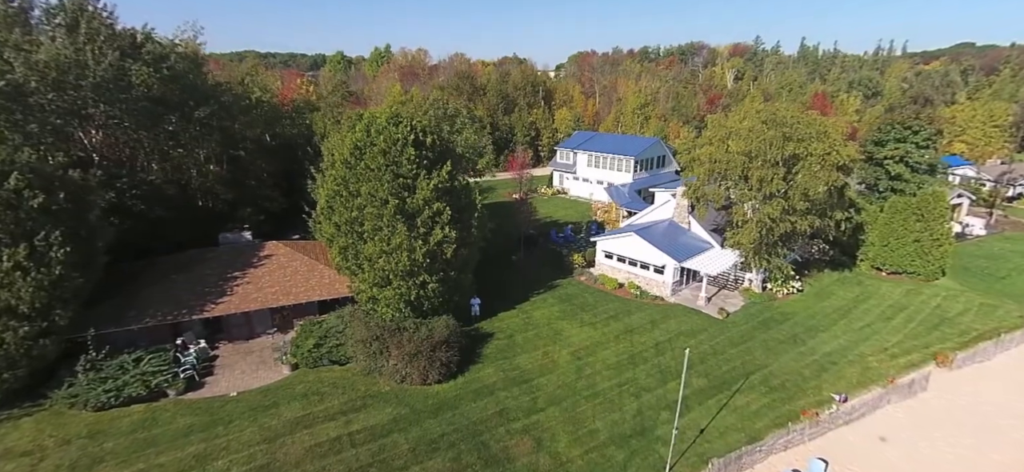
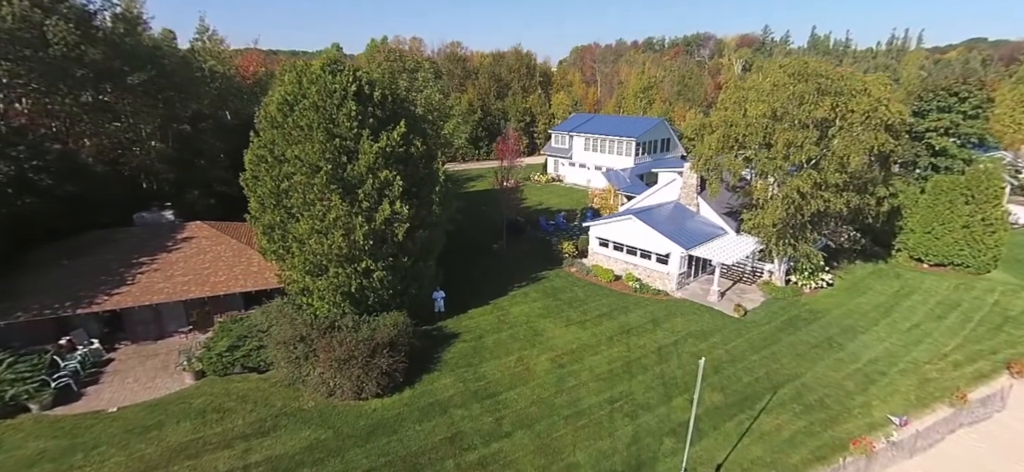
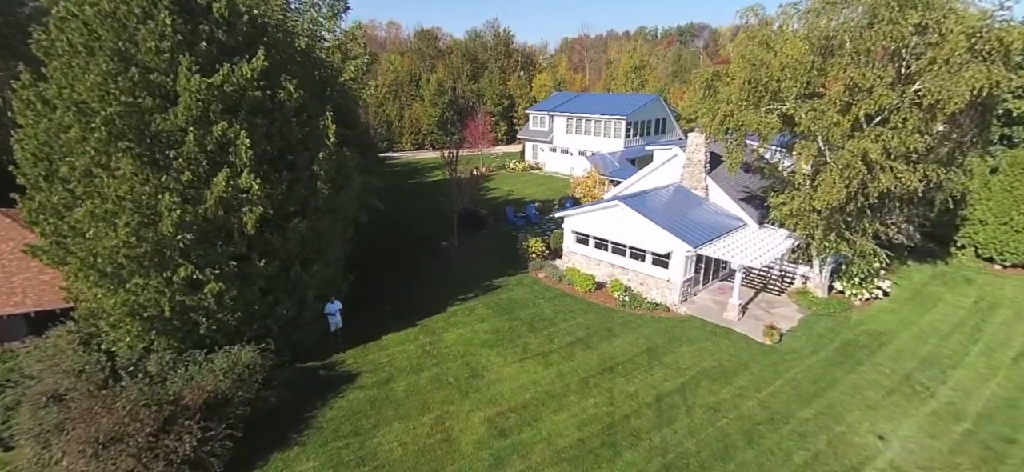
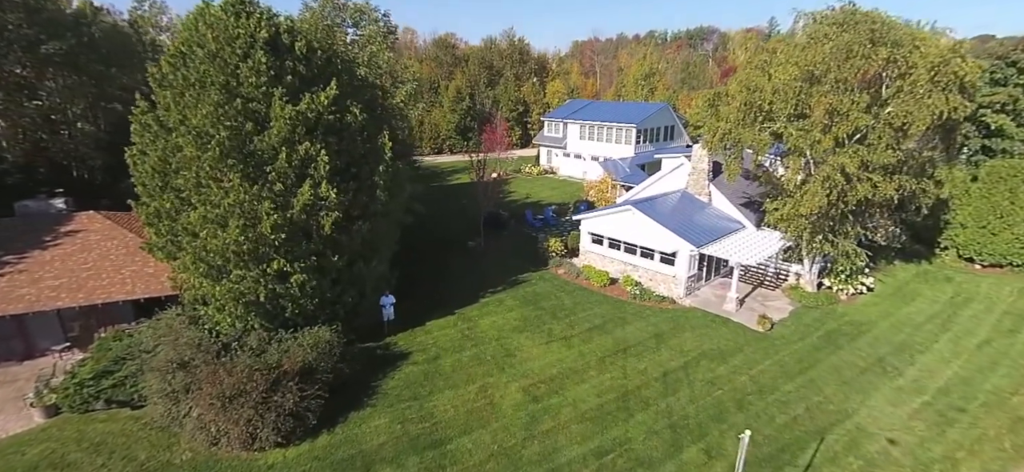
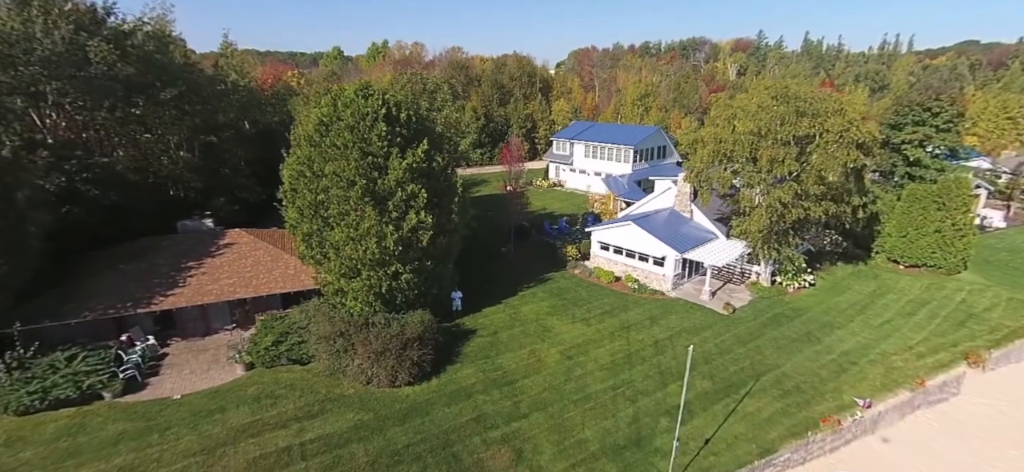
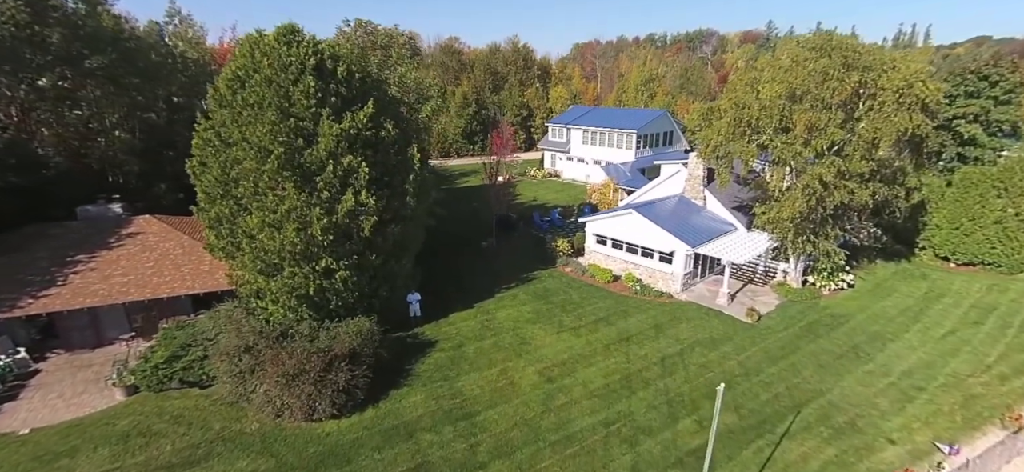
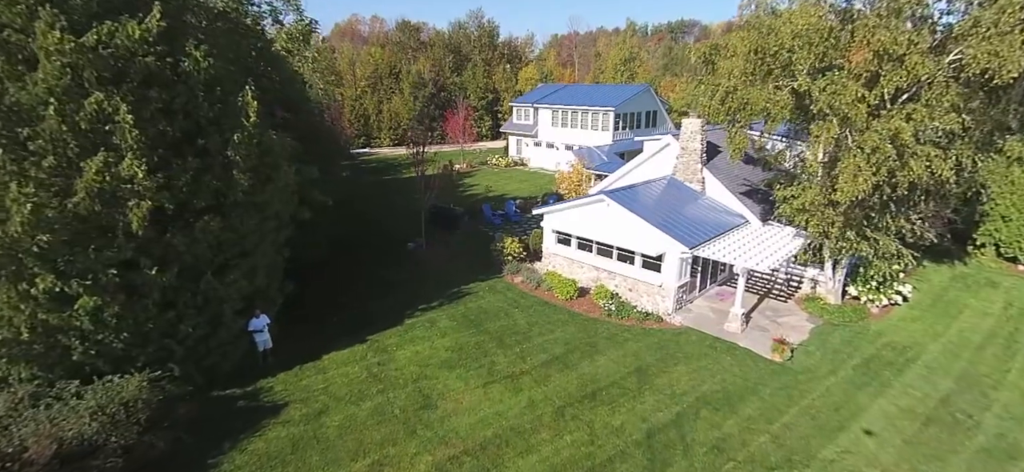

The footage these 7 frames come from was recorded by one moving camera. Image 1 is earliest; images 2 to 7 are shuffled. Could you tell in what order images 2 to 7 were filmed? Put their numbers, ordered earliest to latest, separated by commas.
5, 2, 6, 4, 3, 7
